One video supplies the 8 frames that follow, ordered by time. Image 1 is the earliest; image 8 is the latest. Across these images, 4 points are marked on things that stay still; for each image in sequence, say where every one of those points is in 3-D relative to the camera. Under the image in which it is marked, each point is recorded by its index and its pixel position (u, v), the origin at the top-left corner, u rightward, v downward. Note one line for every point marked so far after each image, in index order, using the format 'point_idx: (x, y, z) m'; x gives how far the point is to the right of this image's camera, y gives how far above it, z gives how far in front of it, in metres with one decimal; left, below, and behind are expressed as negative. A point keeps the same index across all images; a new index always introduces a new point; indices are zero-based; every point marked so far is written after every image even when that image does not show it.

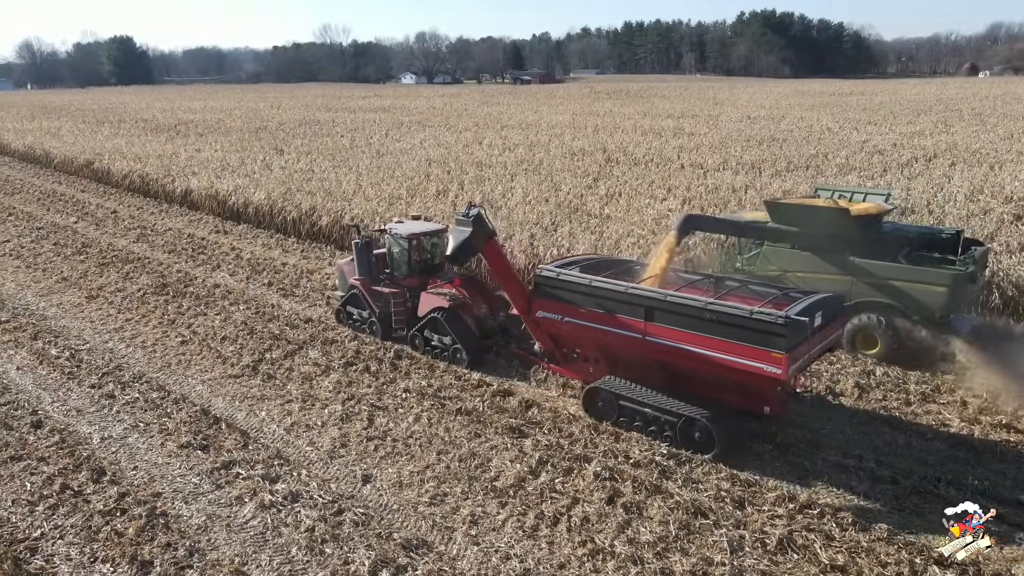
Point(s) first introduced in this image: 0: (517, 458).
0: (0.0, -1.3, +5.7) m
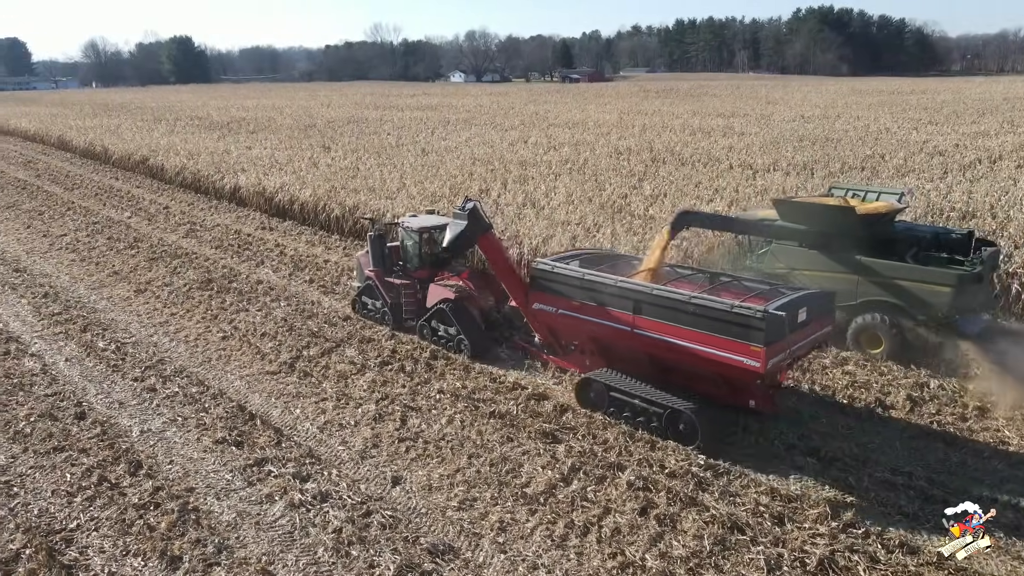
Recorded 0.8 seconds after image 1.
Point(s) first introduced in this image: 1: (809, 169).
0: (+0.3, -1.3, +5.6) m
1: (+7.1, +2.9, +17.5) m
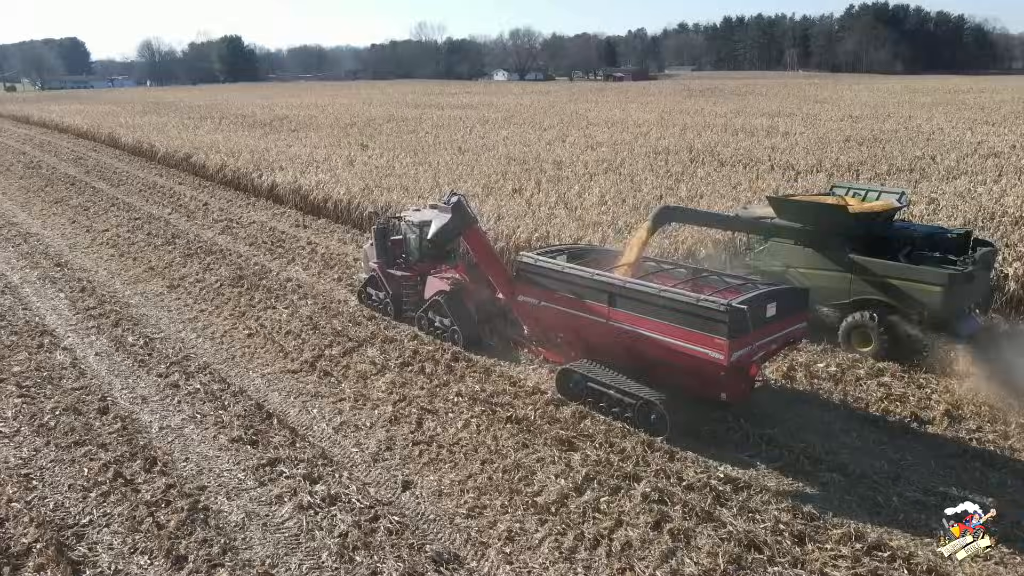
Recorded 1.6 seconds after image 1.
0: (+0.4, -1.4, +5.5) m
1: (+7.9, +2.7, +17.0) m
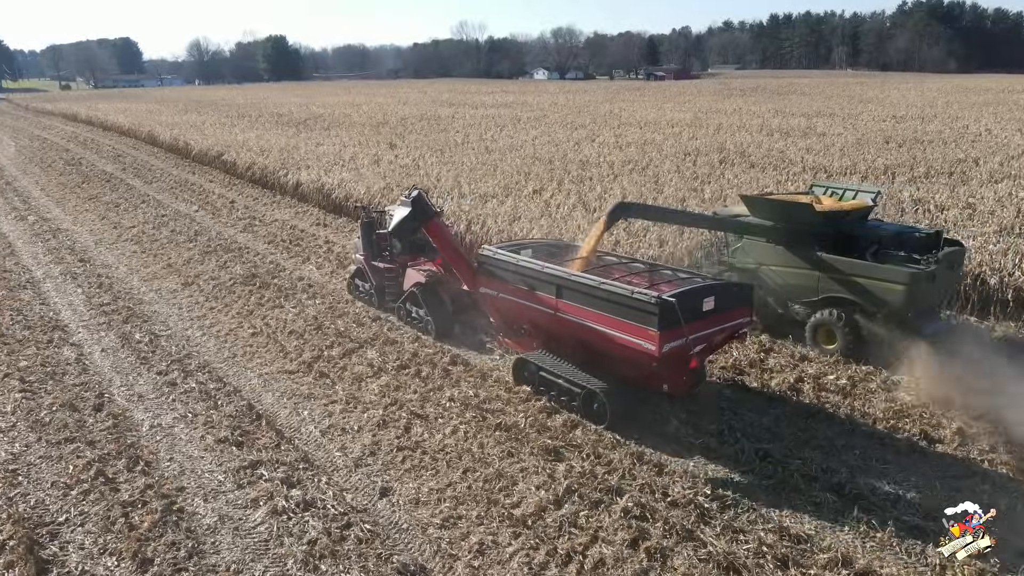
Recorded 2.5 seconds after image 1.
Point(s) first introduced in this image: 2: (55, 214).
0: (+0.2, -1.4, +5.3) m
1: (+8.4, +2.6, +16.4) m
2: (-9.7, +1.6, +15.6) m
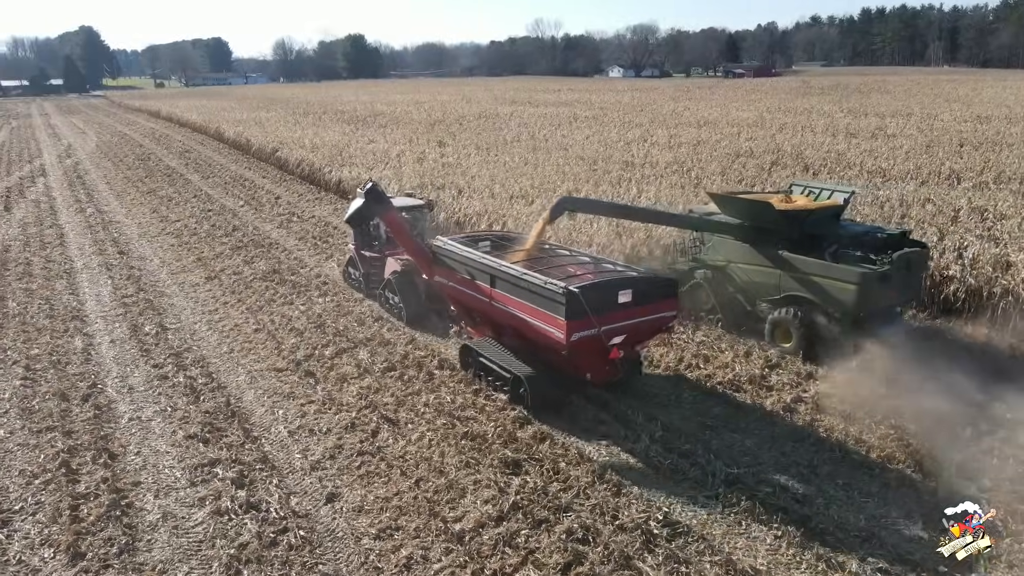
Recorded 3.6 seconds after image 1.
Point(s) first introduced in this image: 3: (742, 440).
0: (-0.1, -1.5, +5.1) m
1: (+9.2, +2.3, +15.3) m
2: (-8.9, +1.8, +16.3) m
3: (+1.9, -1.2, +6.0) m
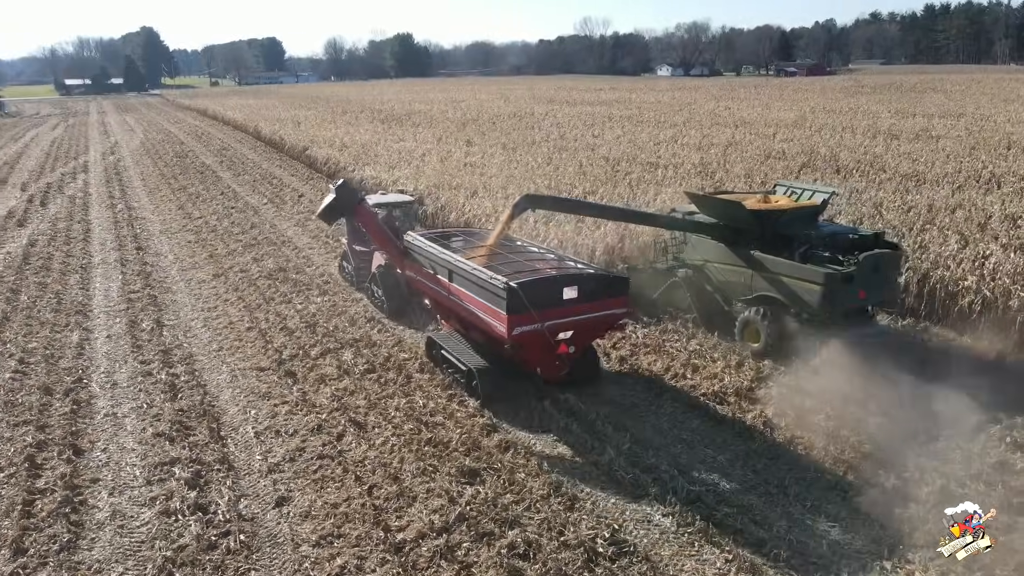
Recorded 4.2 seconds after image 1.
0: (-0.5, -1.5, +5.0) m
1: (+9.6, +2.1, +14.6) m
2: (-8.4, +1.9, +16.8) m
3: (+1.6, -1.3, +5.8) m
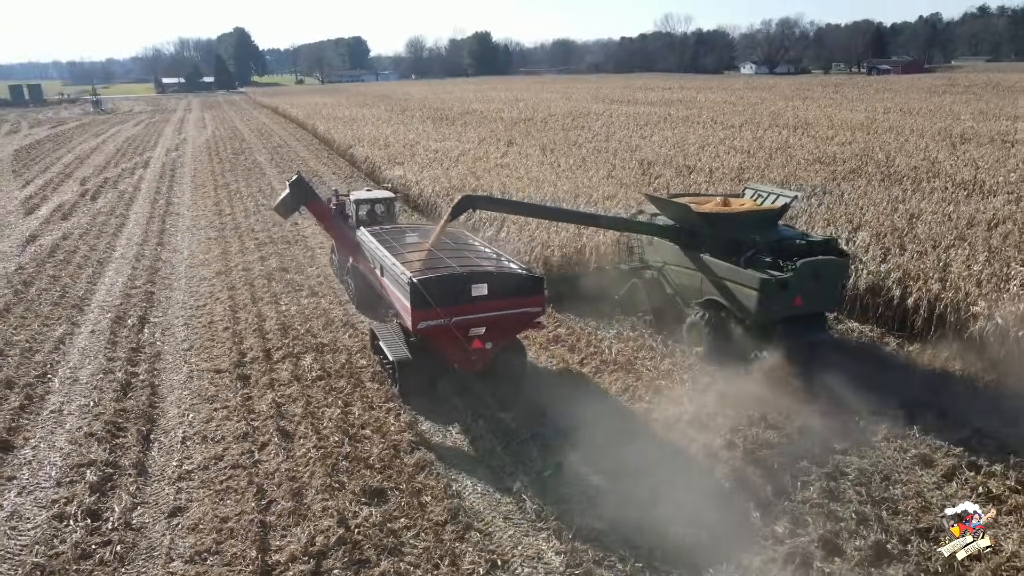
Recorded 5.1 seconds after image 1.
0: (-1.2, -1.6, +4.9) m
1: (+9.9, +1.7, +13.3) m
2: (-7.8, +2.1, +17.4) m
3: (+0.9, -1.5, +5.4) m
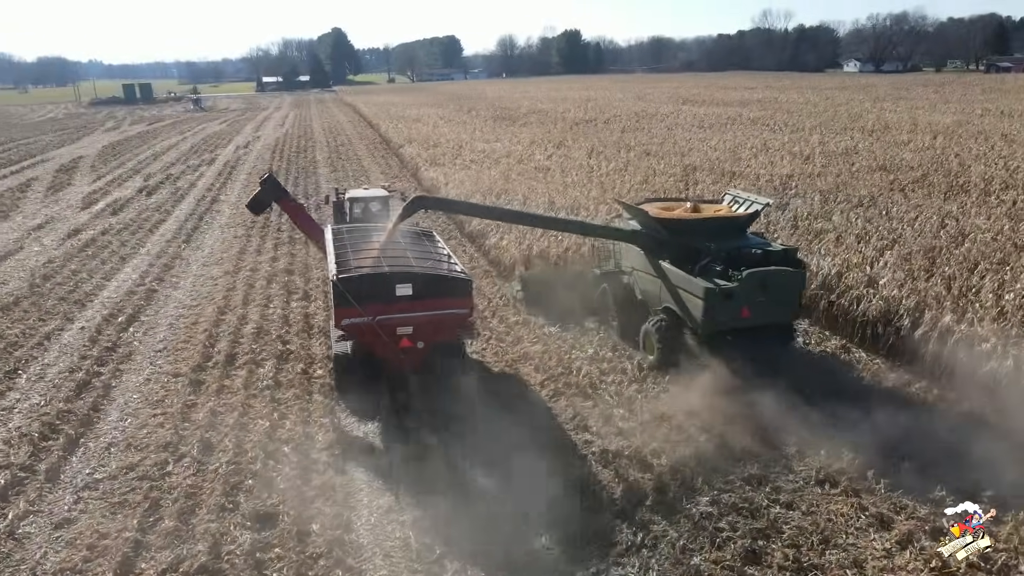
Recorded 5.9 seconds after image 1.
0: (-2.0, -1.7, +4.7) m
1: (+10.2, +1.2, +11.7) m
2: (-6.8, +2.2, +17.9) m
3: (+0.2, -1.6, +4.9) m
